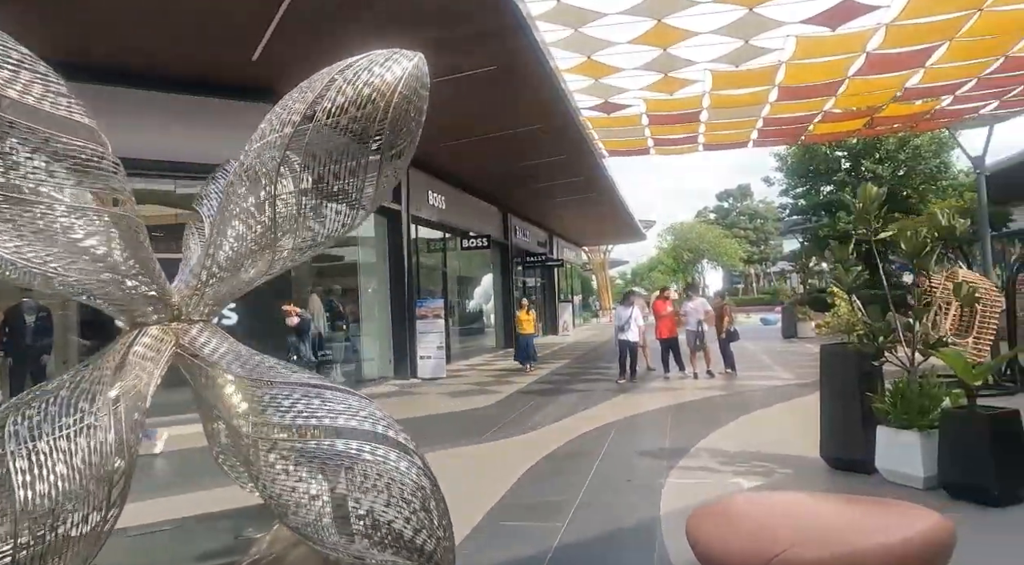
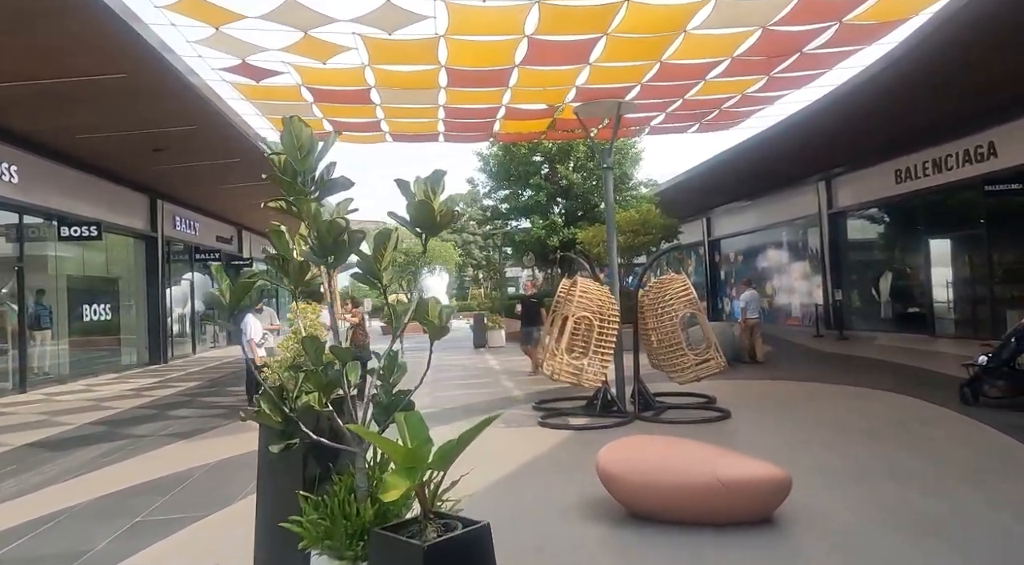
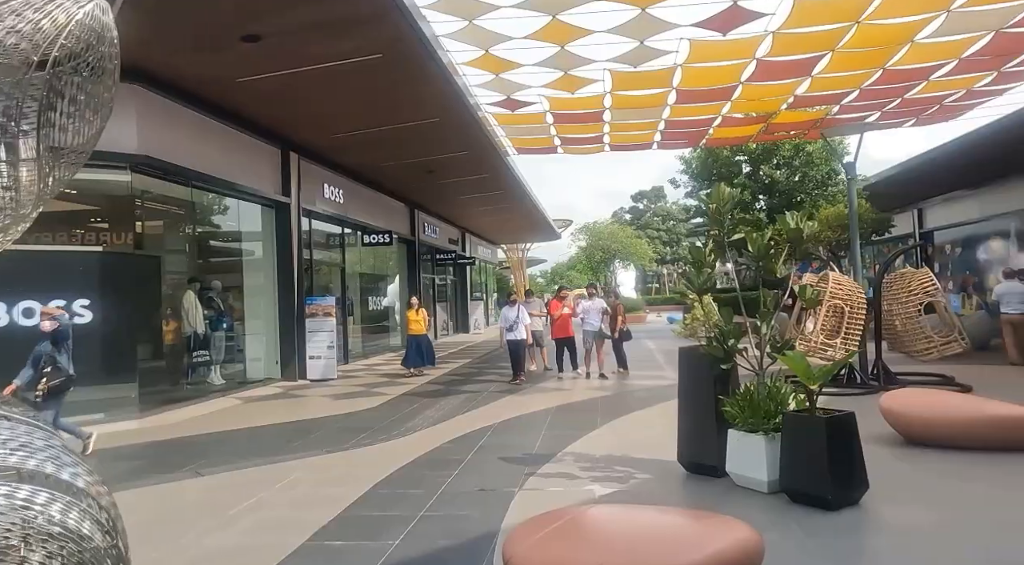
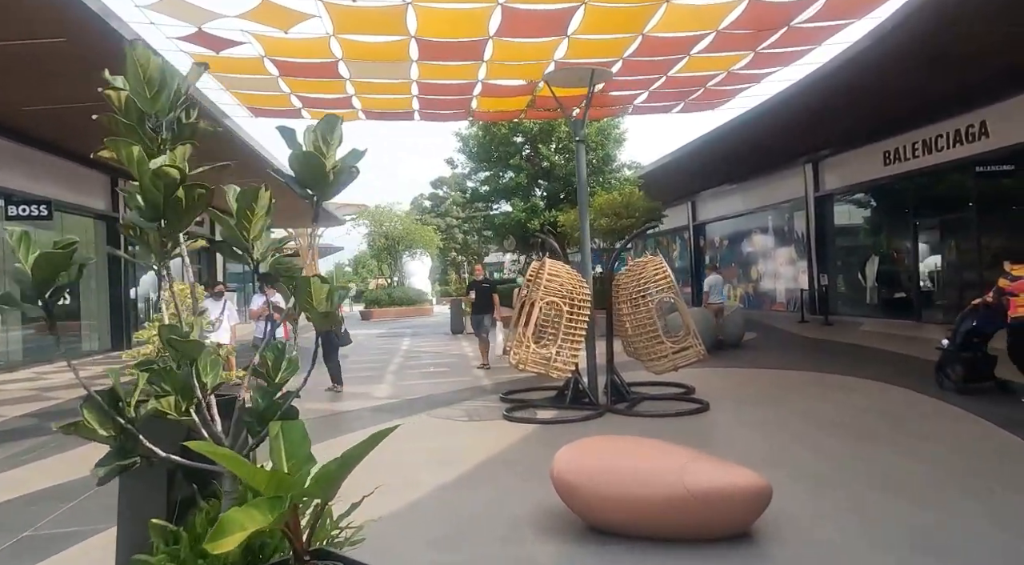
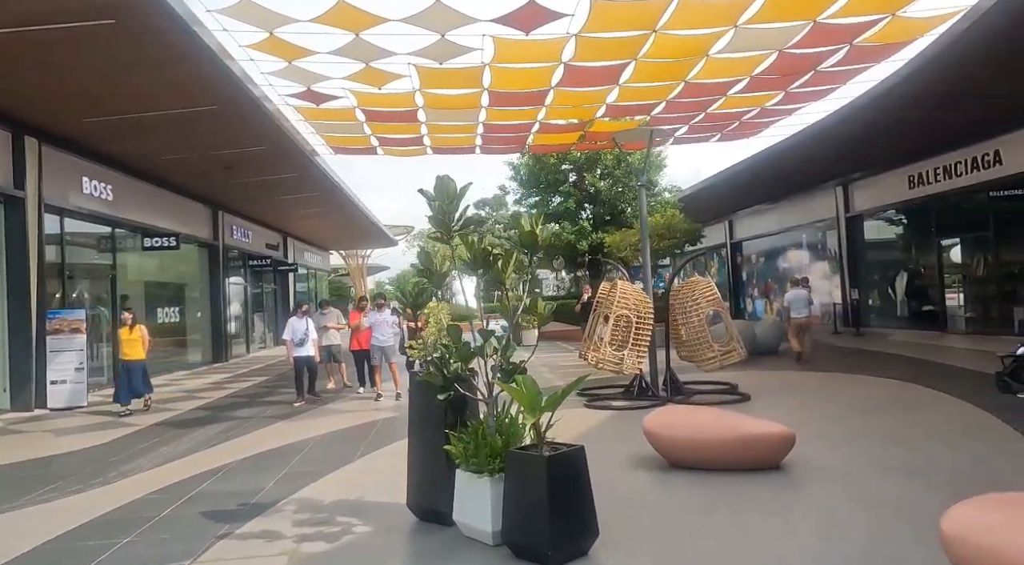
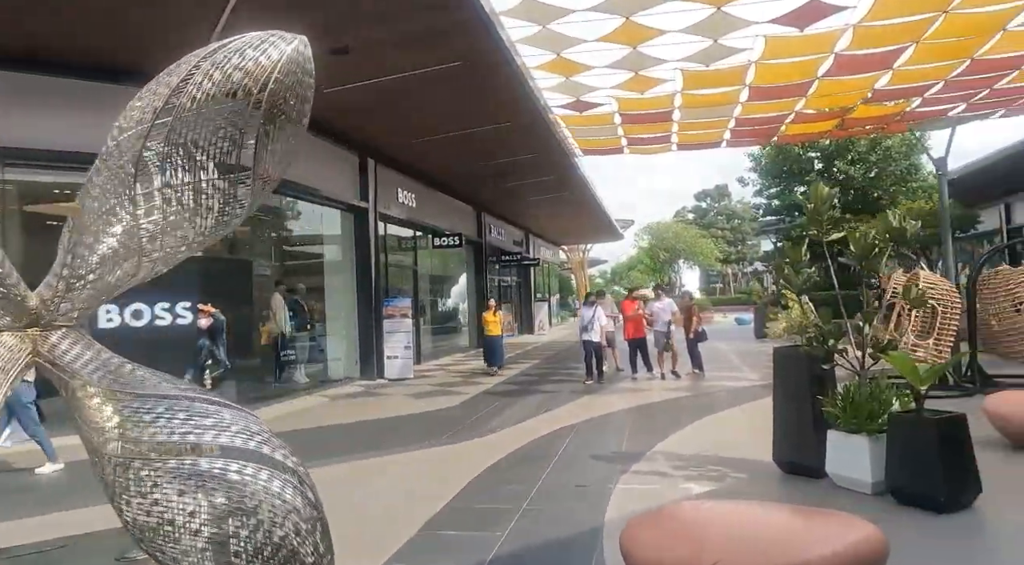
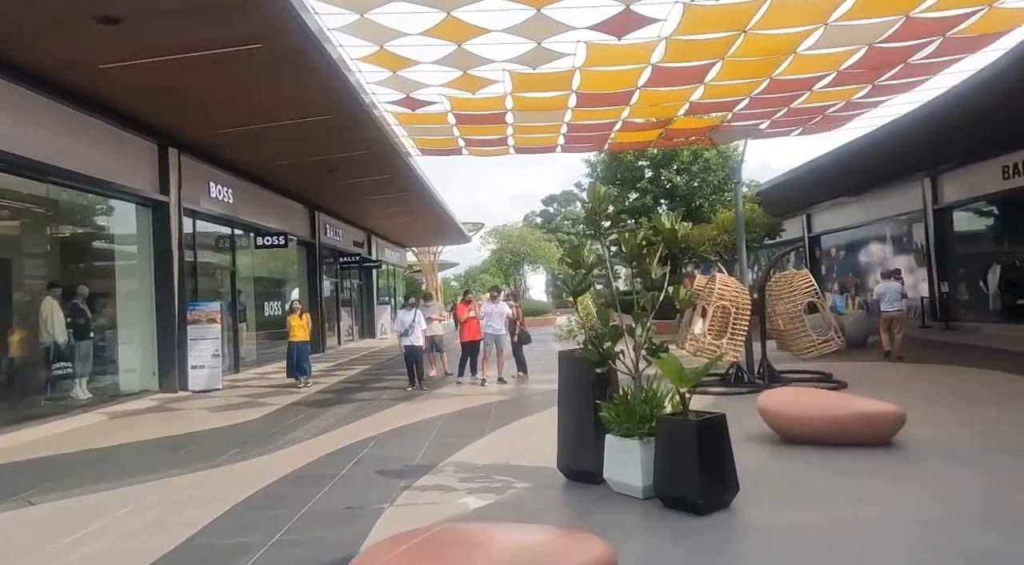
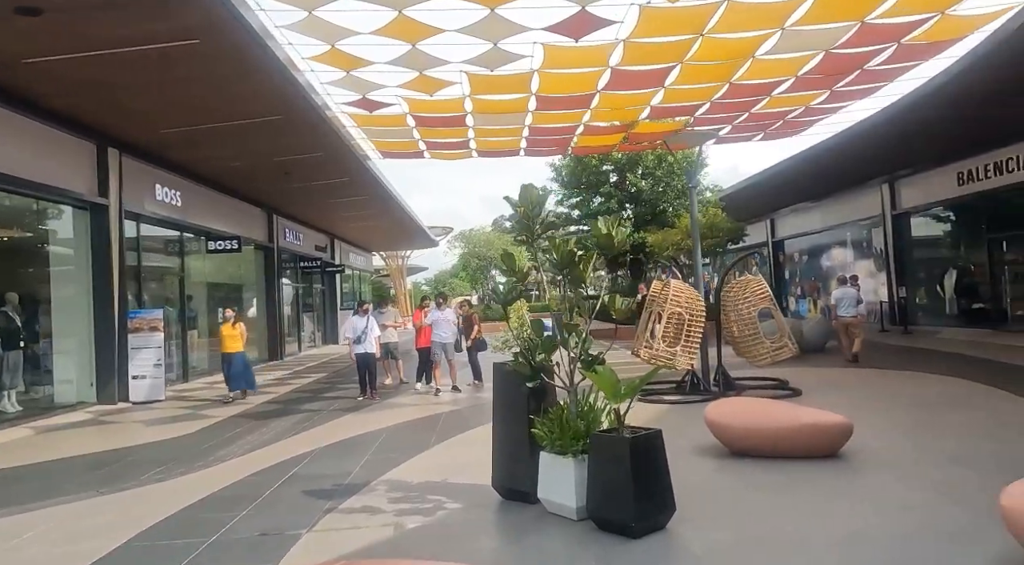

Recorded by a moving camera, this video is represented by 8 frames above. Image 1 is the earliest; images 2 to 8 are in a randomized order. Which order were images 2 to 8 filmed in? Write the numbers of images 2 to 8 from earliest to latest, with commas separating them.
6, 3, 7, 8, 5, 2, 4
